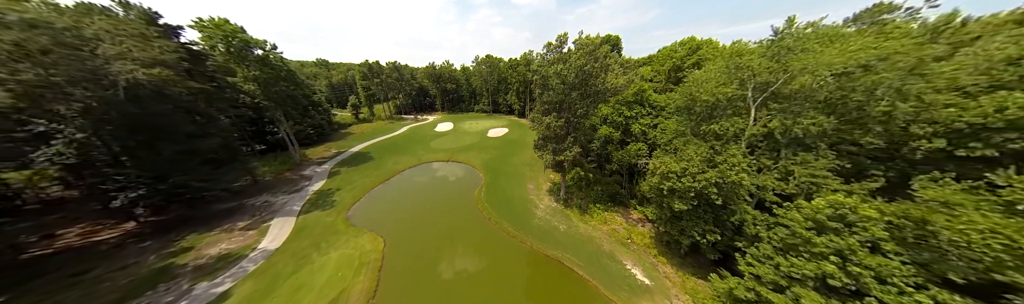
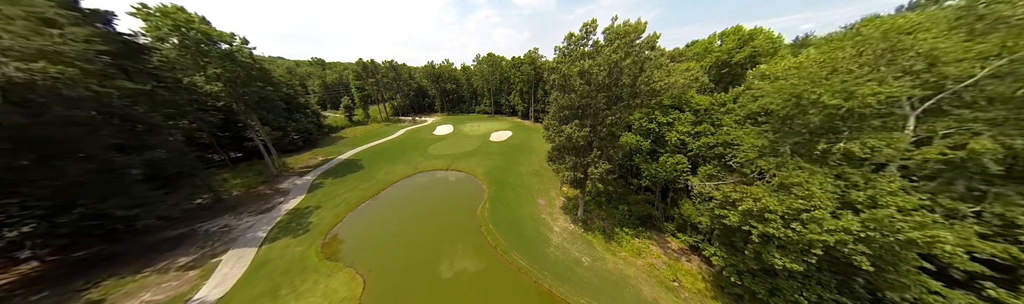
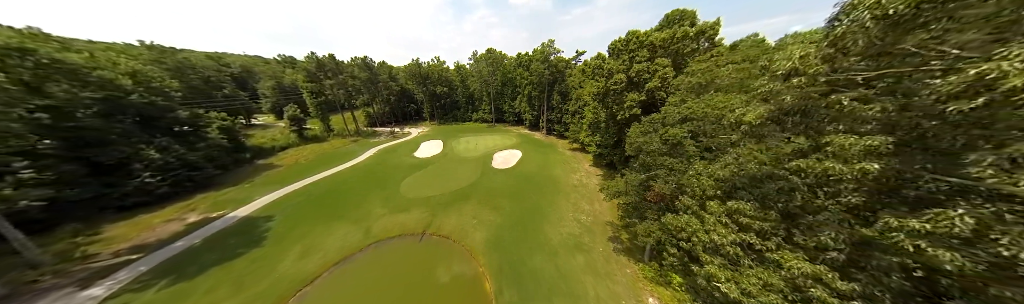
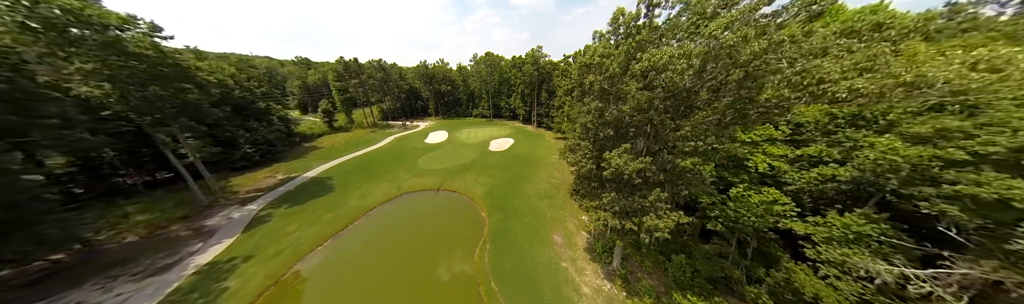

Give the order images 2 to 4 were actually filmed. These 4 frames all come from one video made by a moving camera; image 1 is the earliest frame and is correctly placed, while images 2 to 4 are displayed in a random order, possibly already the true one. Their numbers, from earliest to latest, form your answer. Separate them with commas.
2, 4, 3
